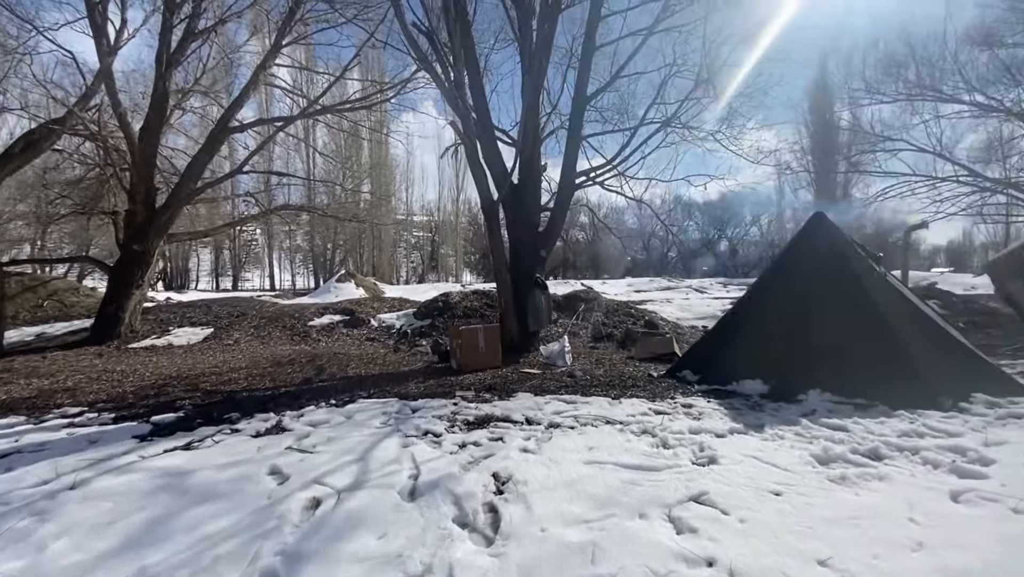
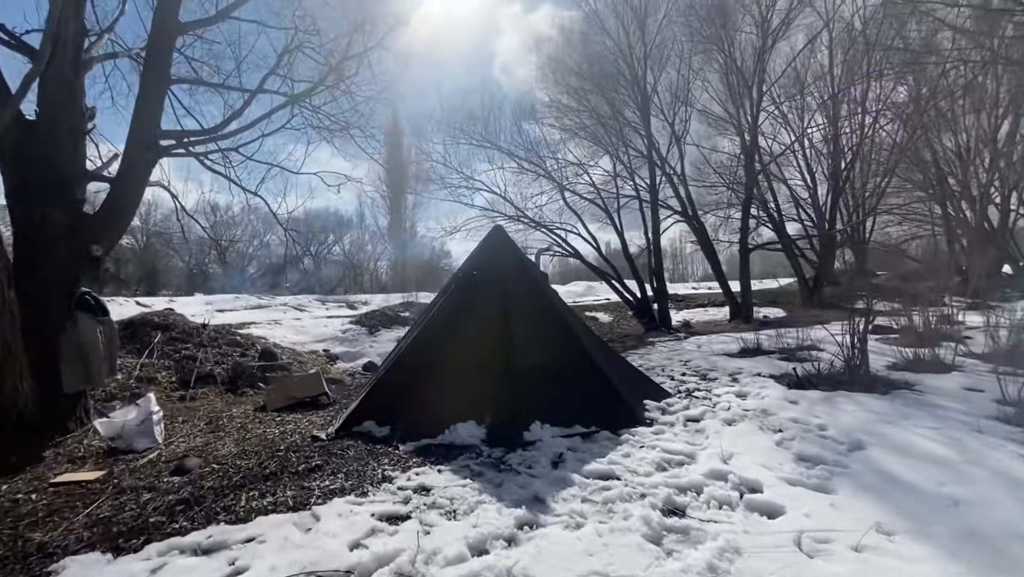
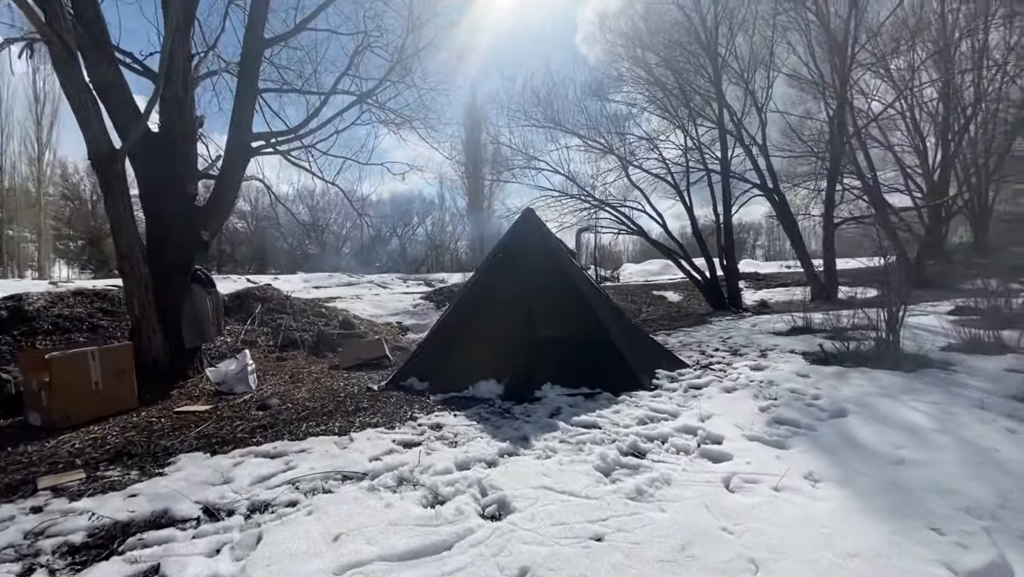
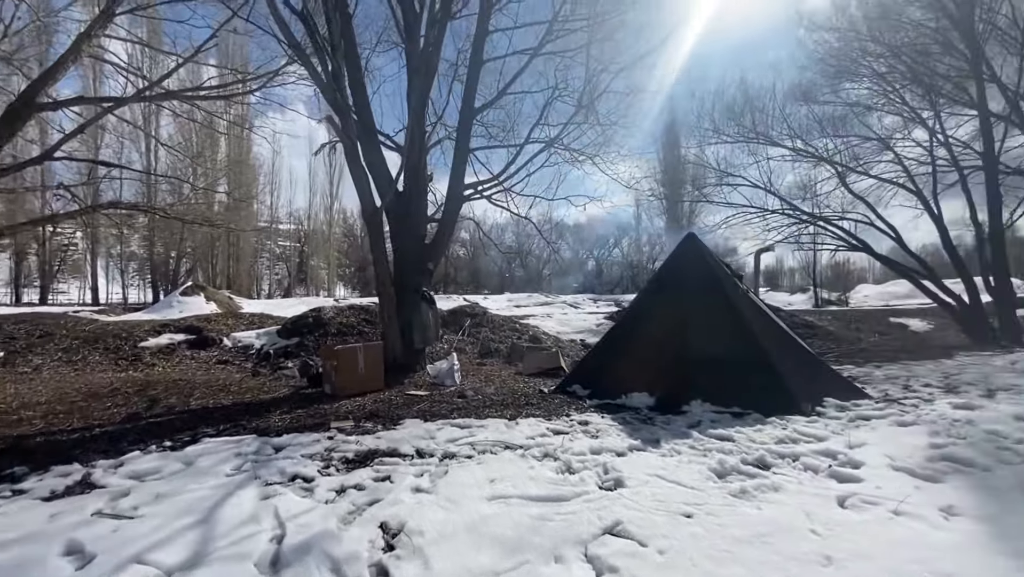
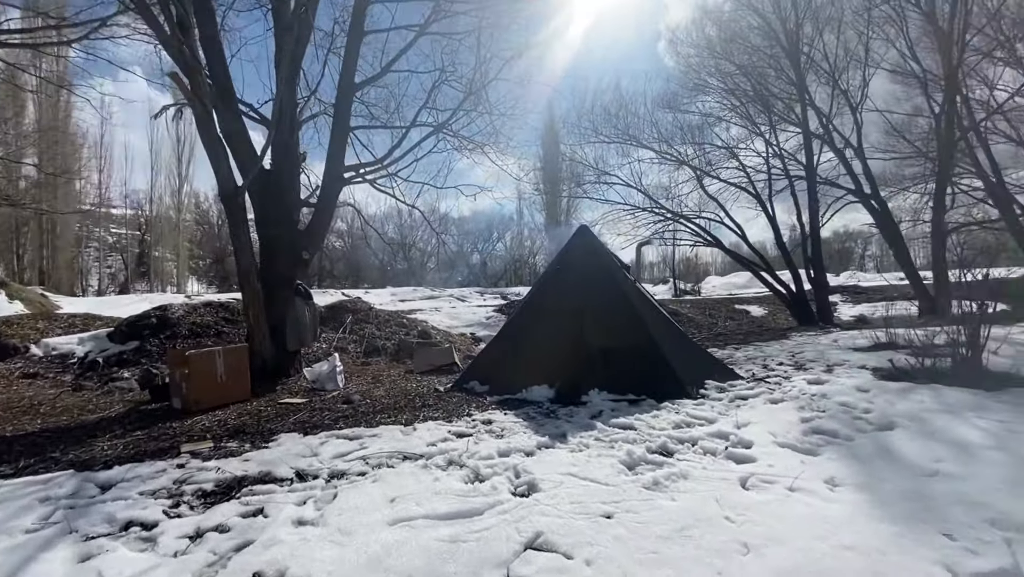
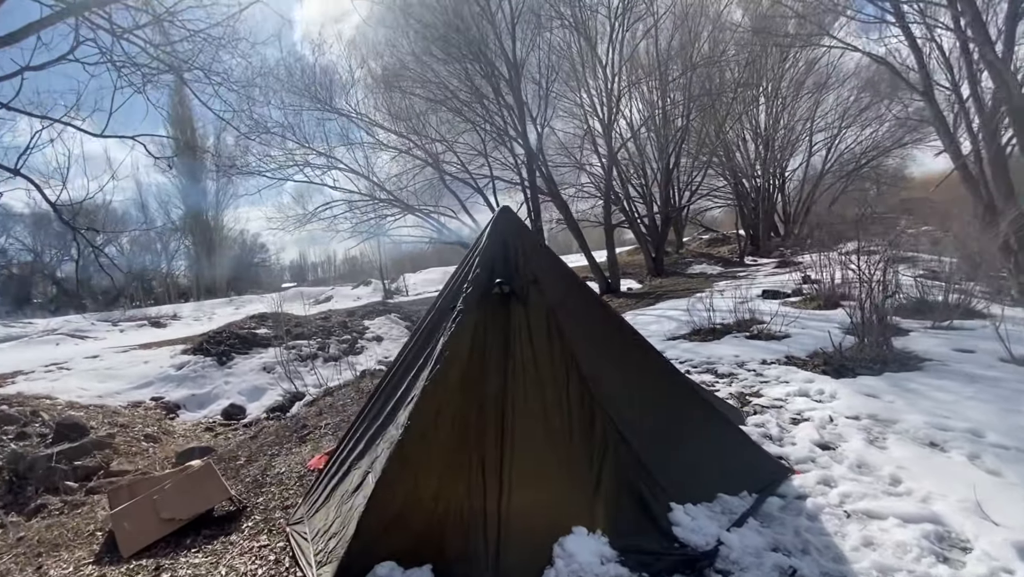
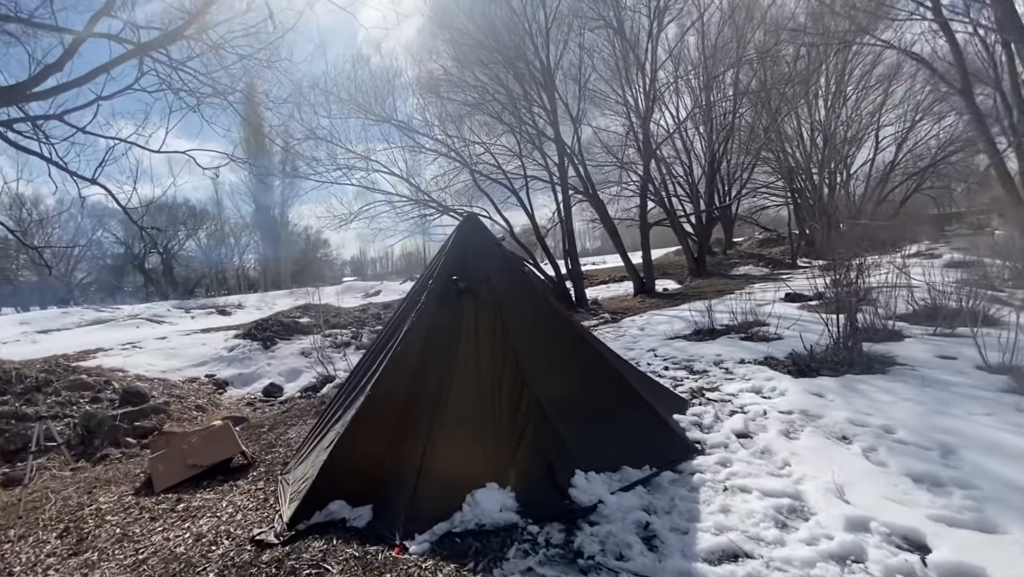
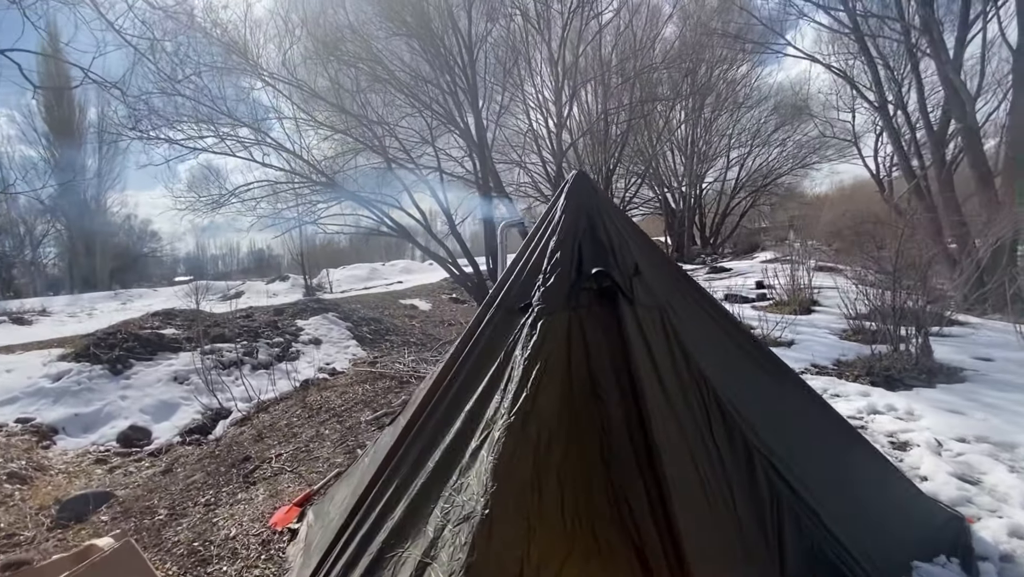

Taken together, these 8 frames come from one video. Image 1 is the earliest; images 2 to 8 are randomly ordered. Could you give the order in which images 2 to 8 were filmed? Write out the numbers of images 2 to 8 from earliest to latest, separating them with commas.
4, 5, 3, 2, 7, 6, 8
